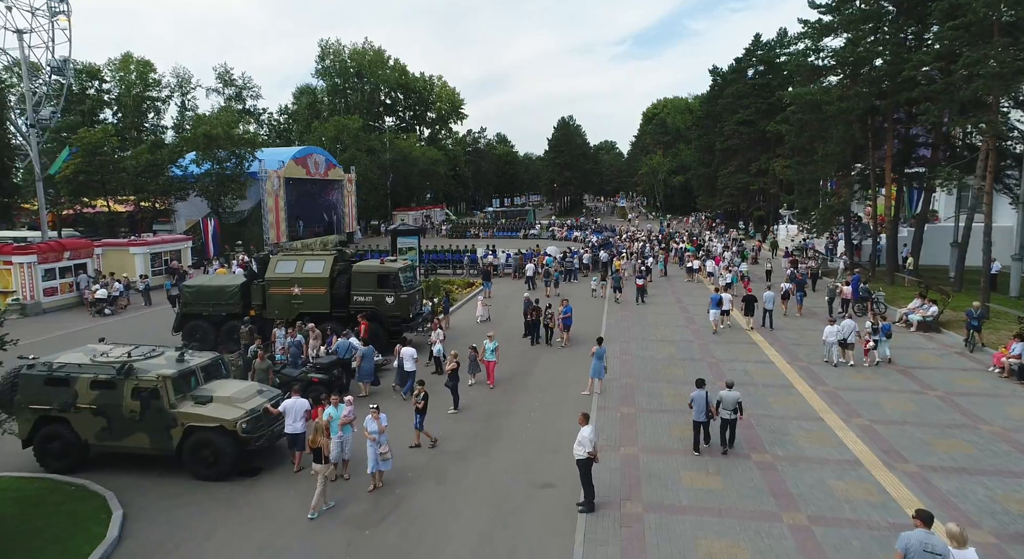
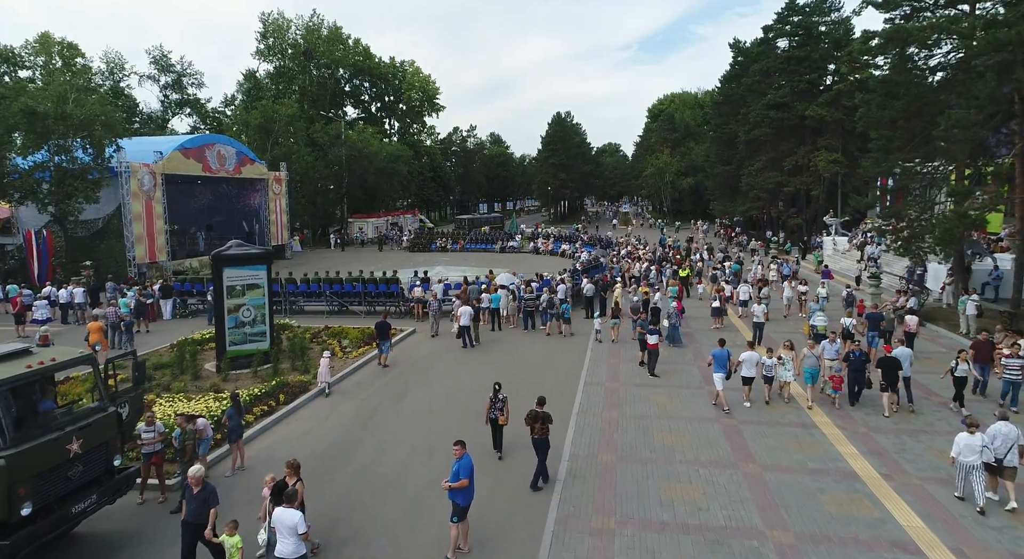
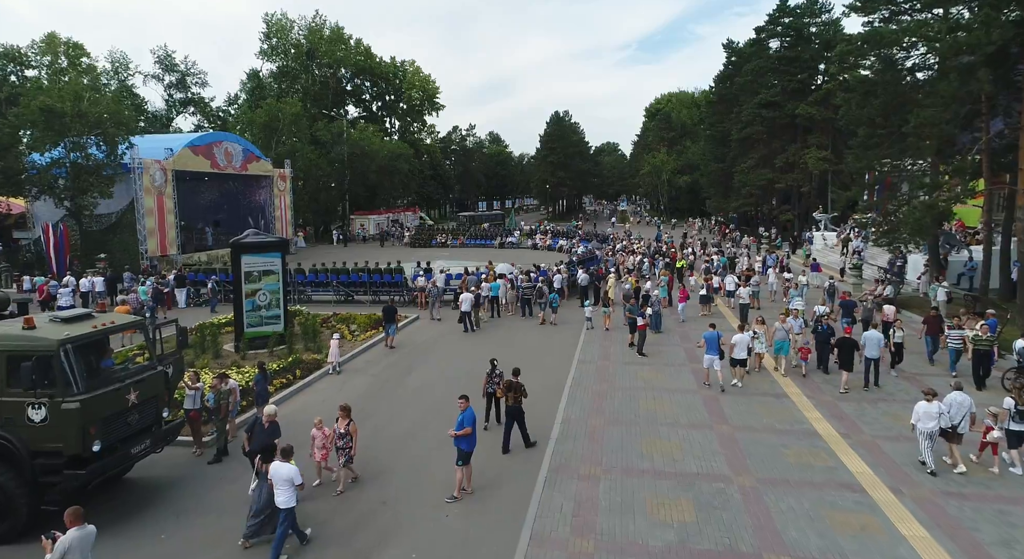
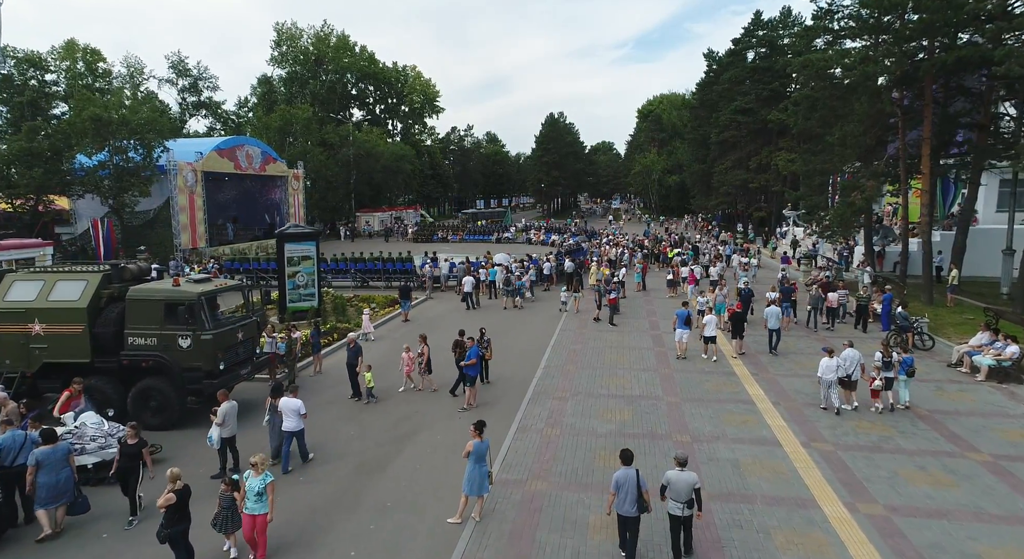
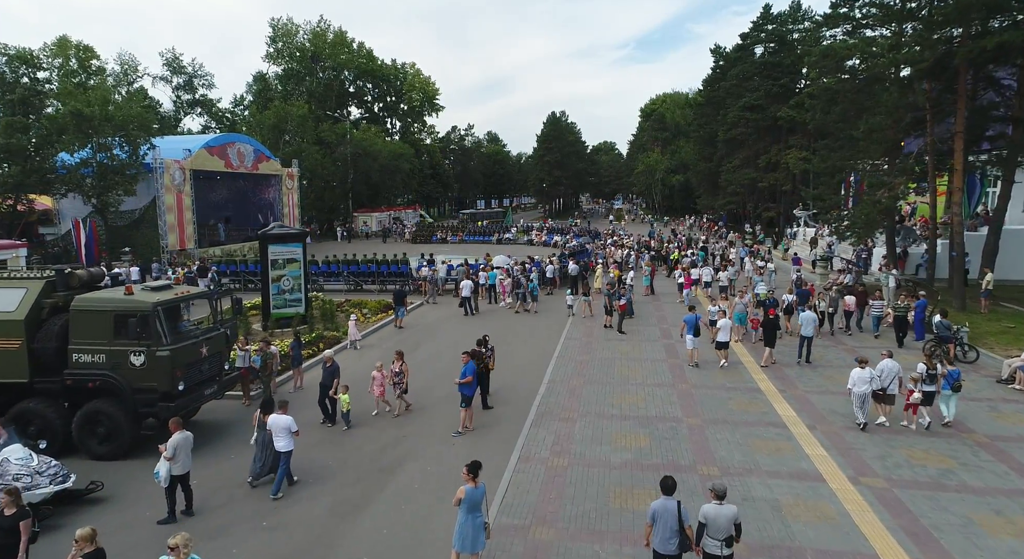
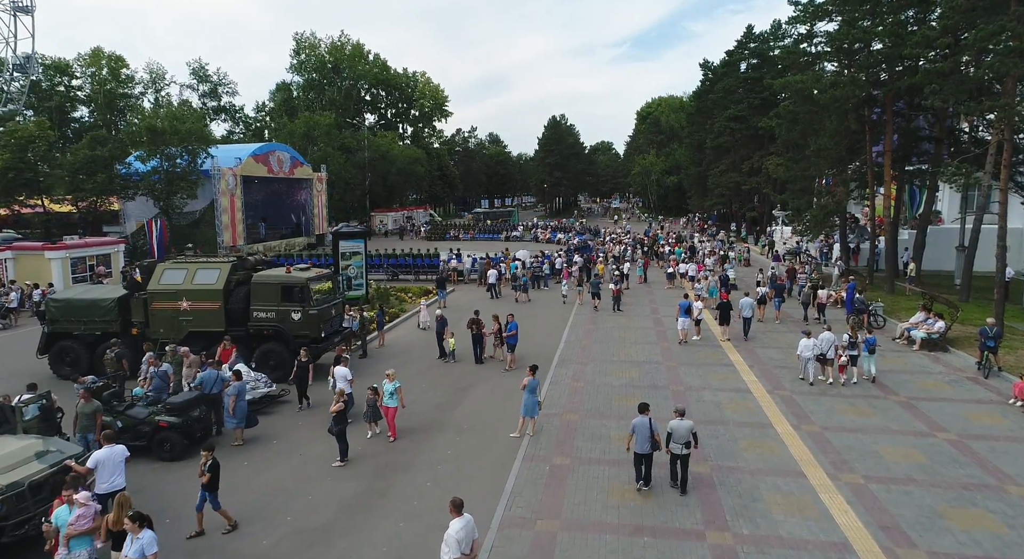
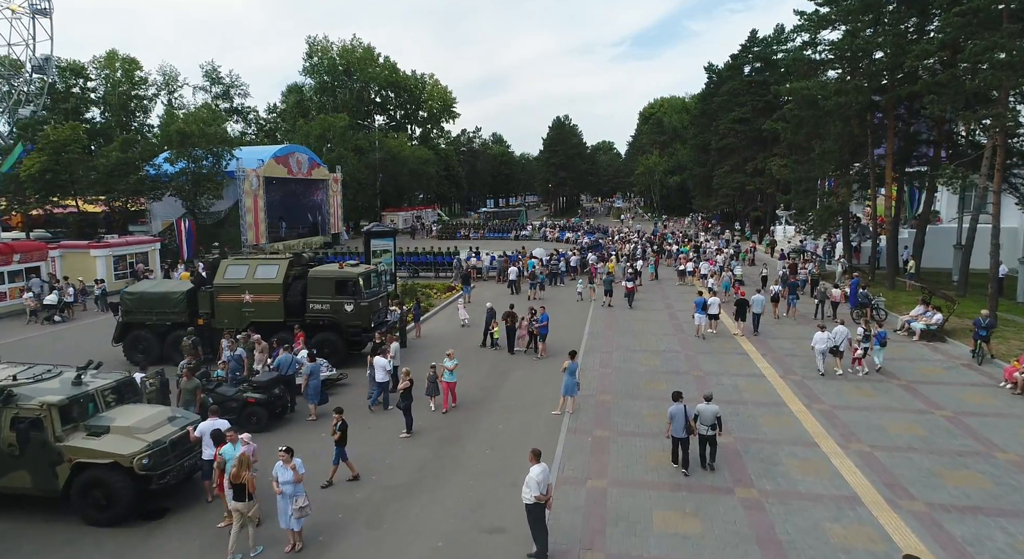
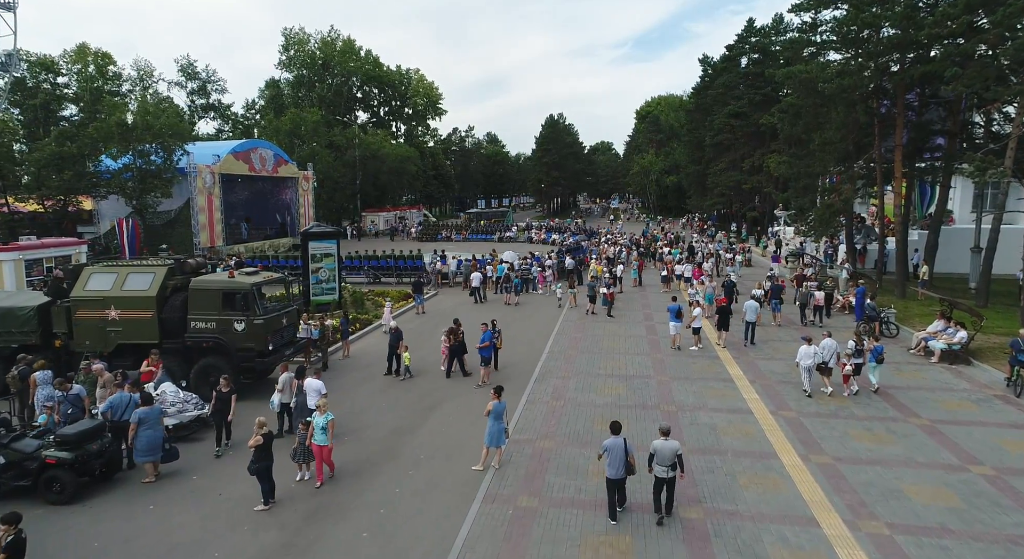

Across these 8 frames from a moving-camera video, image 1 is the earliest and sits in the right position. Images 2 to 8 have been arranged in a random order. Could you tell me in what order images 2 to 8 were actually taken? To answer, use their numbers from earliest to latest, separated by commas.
7, 6, 8, 4, 5, 3, 2
